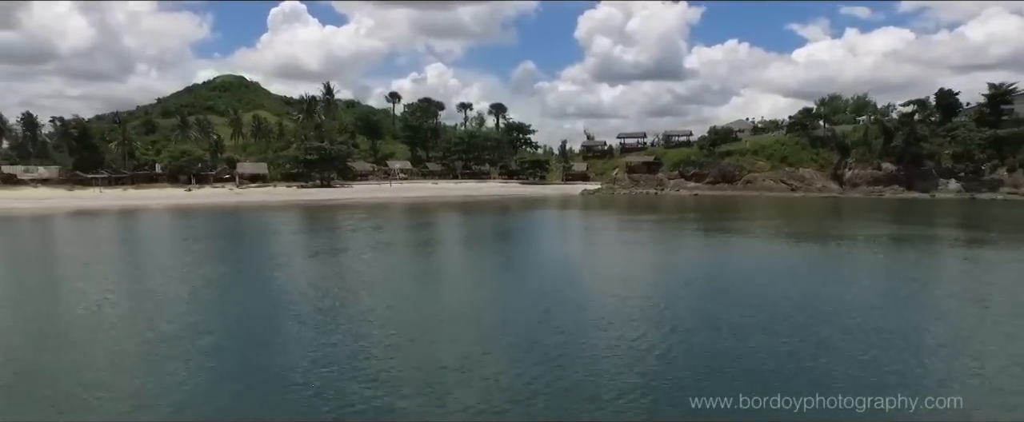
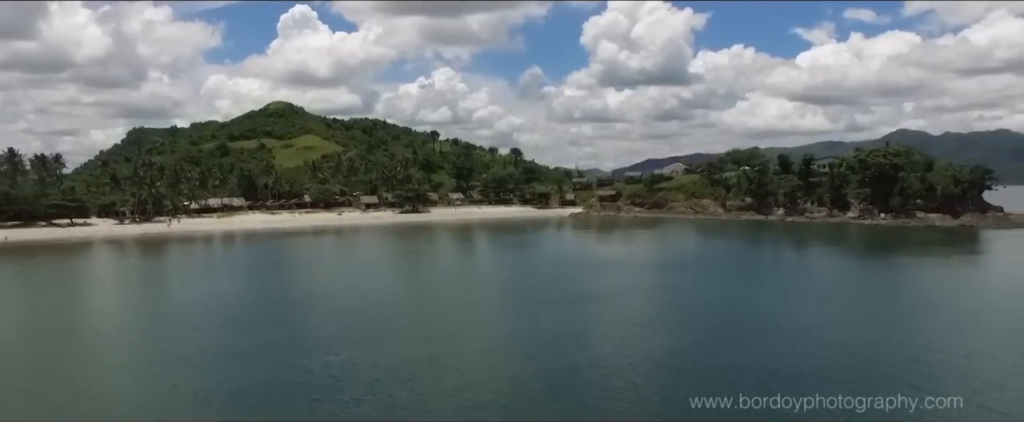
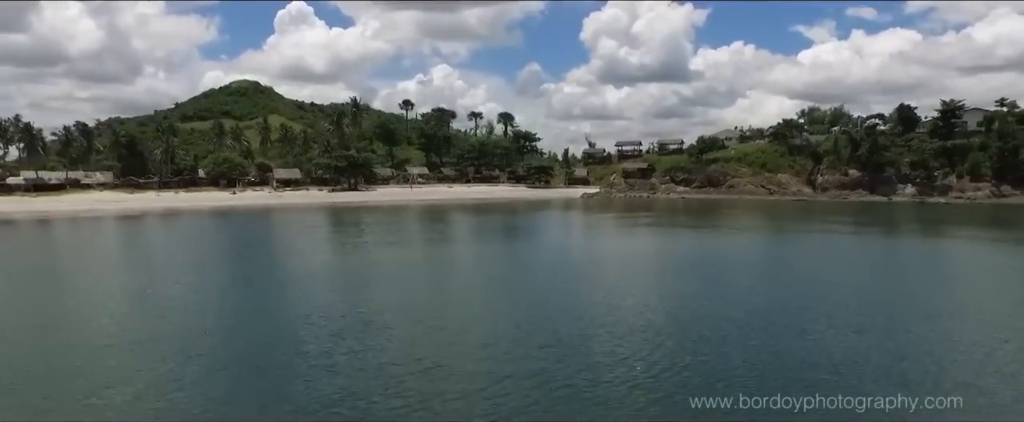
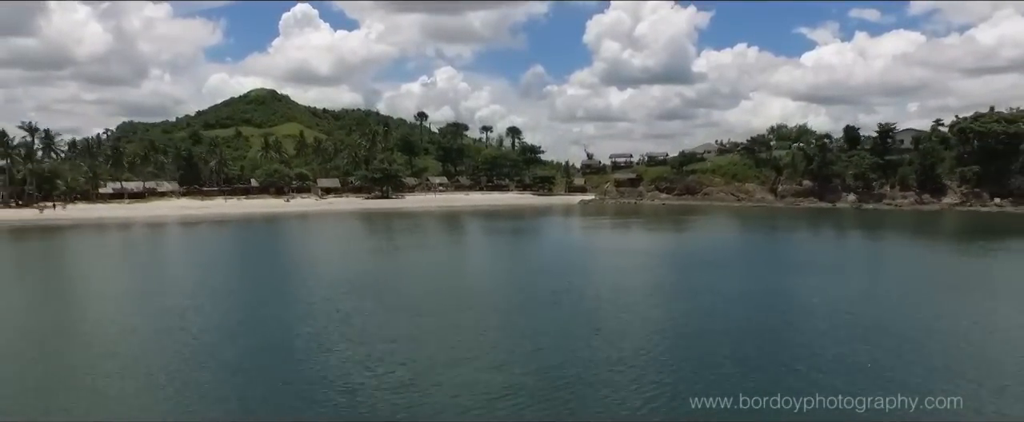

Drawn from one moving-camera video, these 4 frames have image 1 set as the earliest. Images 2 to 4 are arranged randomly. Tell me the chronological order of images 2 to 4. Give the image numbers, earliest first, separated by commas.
3, 4, 2
